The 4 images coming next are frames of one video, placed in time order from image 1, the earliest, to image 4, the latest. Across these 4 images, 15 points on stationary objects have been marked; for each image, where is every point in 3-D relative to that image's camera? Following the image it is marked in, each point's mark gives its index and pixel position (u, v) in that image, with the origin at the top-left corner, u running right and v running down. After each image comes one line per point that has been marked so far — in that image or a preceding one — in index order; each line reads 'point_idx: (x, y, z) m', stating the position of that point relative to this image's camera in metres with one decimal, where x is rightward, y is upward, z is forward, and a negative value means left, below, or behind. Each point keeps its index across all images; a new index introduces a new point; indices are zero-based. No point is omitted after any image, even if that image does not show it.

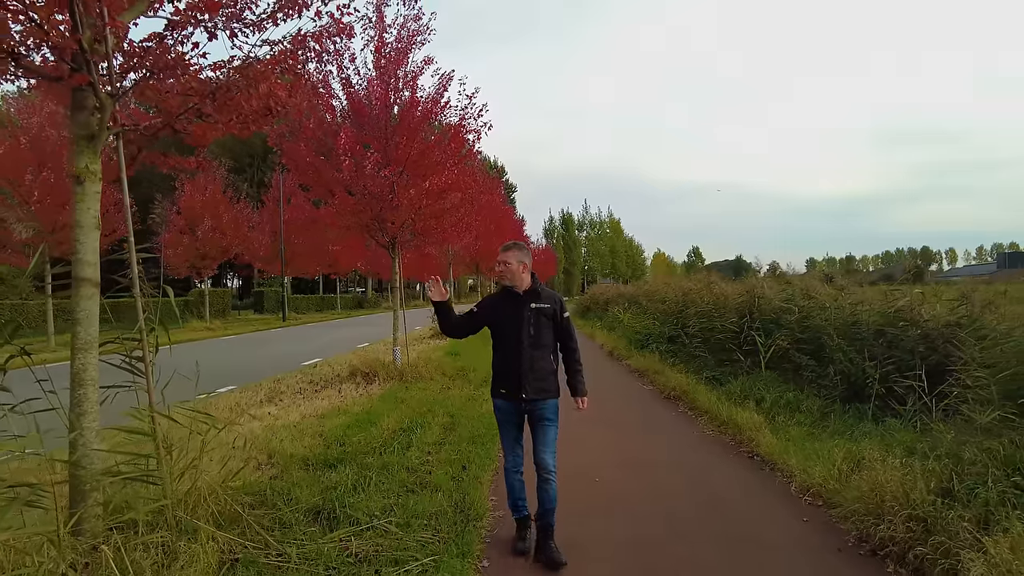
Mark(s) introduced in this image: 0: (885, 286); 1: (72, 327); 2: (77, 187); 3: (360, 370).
0: (+4.2, 0.0, +6.7) m
1: (-2.2, -0.2, +3.0) m
2: (-2.2, +0.5, +3.1) m
3: (-2.4, -1.3, +9.5) m
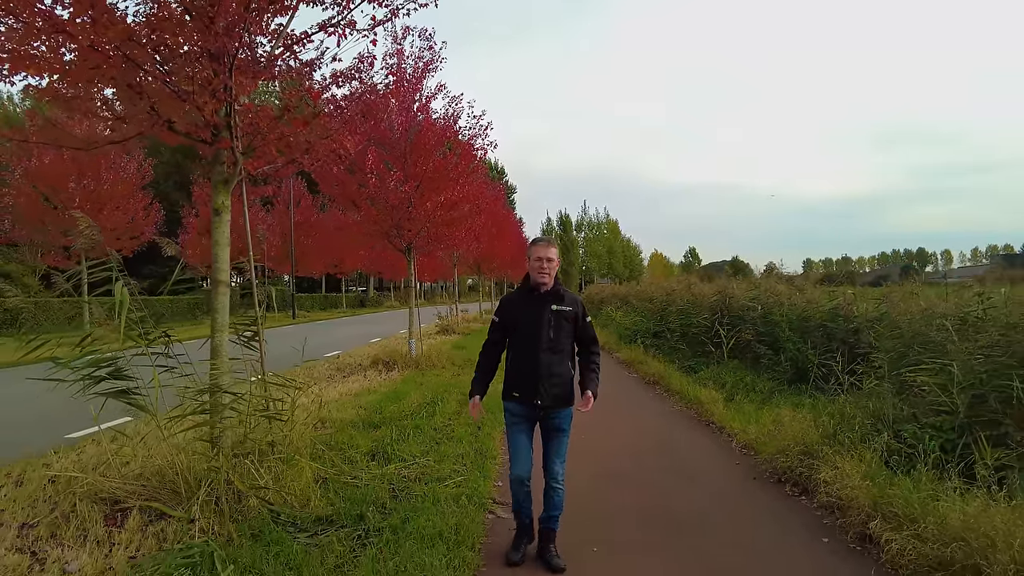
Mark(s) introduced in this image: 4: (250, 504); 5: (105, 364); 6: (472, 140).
0: (+4.3, 0.0, +8.0) m
1: (-2.2, -0.2, +4.3) m
2: (-2.2, +0.5, +4.4) m
3: (-2.4, -1.3, +10.8) m
4: (-1.7, -1.4, +3.8) m
5: (-2.6, -0.5, +3.9) m
6: (-0.8, +2.9, +11.7) m
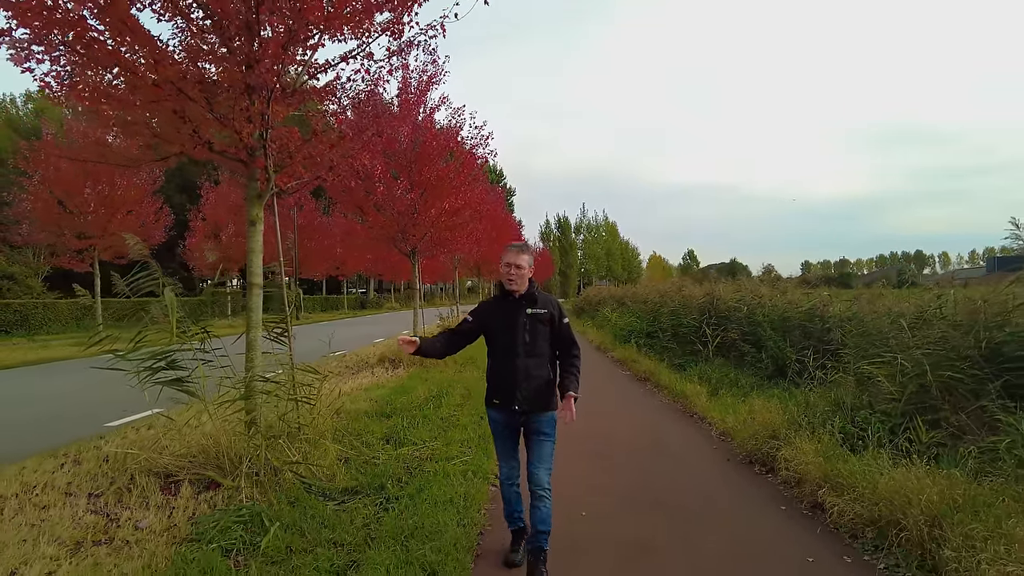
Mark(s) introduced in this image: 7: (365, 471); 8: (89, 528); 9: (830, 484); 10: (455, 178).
0: (+4.3, -0.1, +8.6) m
1: (-2.2, -0.2, +4.9) m
2: (-2.2, +0.5, +5.0) m
3: (-2.4, -1.3, +11.4) m
4: (-1.7, -1.4, +4.4) m
5: (-2.6, -0.5, +4.5) m
6: (-0.8, +2.9, +12.3) m
7: (-1.2, -1.4, +4.7) m
8: (-2.6, -1.5, +3.6) m
9: (+2.2, -1.4, +4.1) m
10: (-1.1, +2.1, +11.2) m
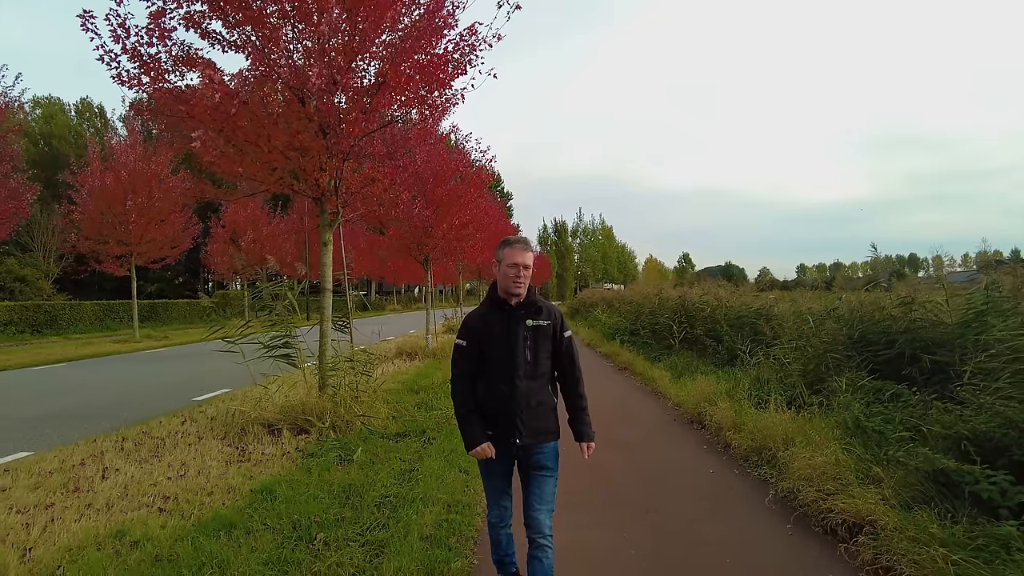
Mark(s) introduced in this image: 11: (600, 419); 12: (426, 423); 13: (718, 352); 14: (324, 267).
0: (+4.3, -0.1, +10.5) m
1: (-2.2, -0.3, +6.7) m
2: (-2.2, +0.5, +6.8) m
3: (-2.4, -1.4, +13.2) m
4: (-1.6, -1.4, +6.2) m
5: (-2.6, -0.6, +6.3) m
6: (-0.8, +2.8, +14.1) m
7: (-1.1, -1.5, +6.5) m
8: (-2.6, -1.5, +5.4) m
9: (+2.3, -1.4, +5.9) m
10: (-1.1, +2.0, +13.1) m
11: (+1.1, -1.7, +7.7) m
12: (-0.9, -1.5, +6.5) m
13: (+3.6, -1.2, +10.5) m
14: (-2.1, +0.2, +6.7) m
